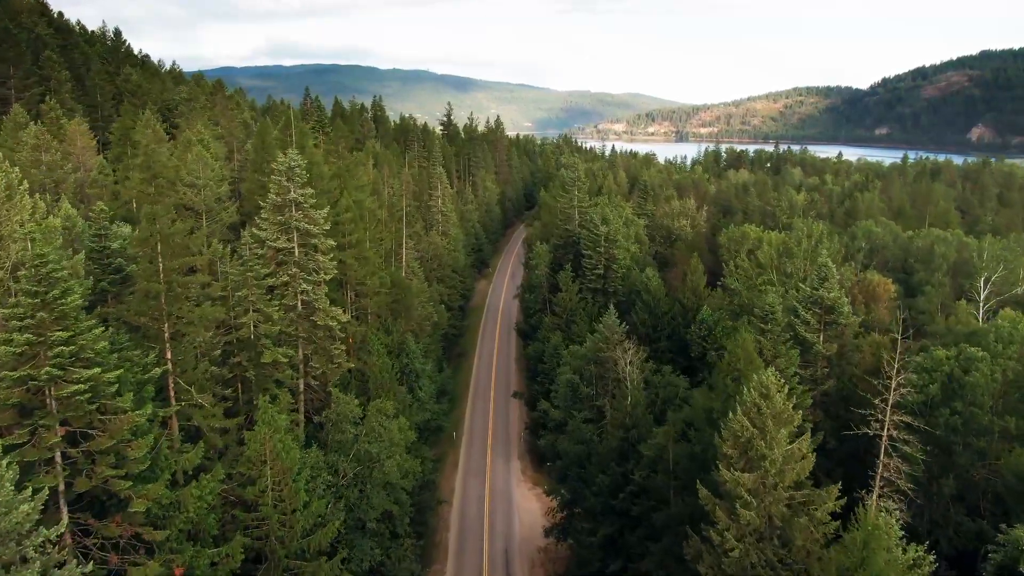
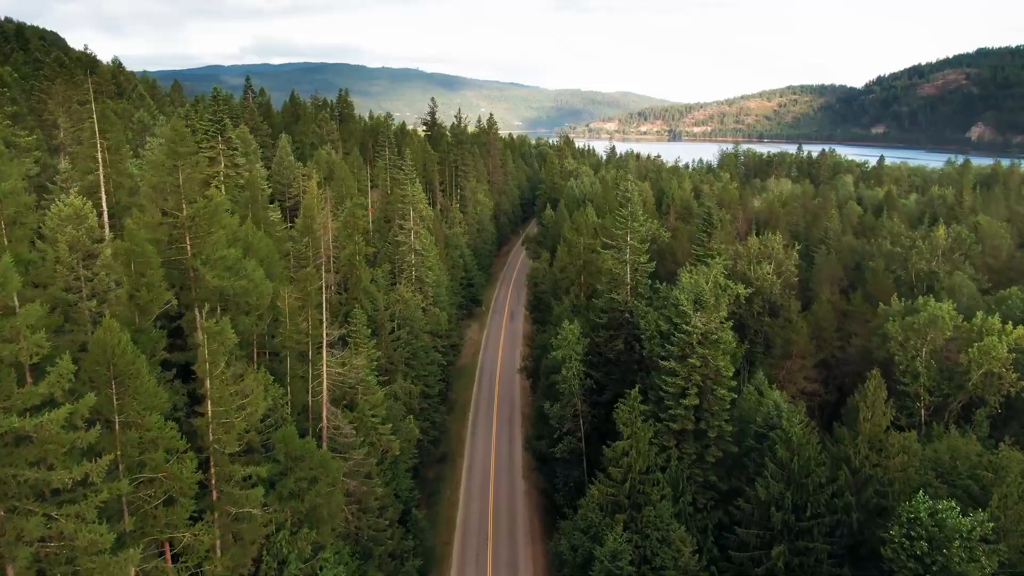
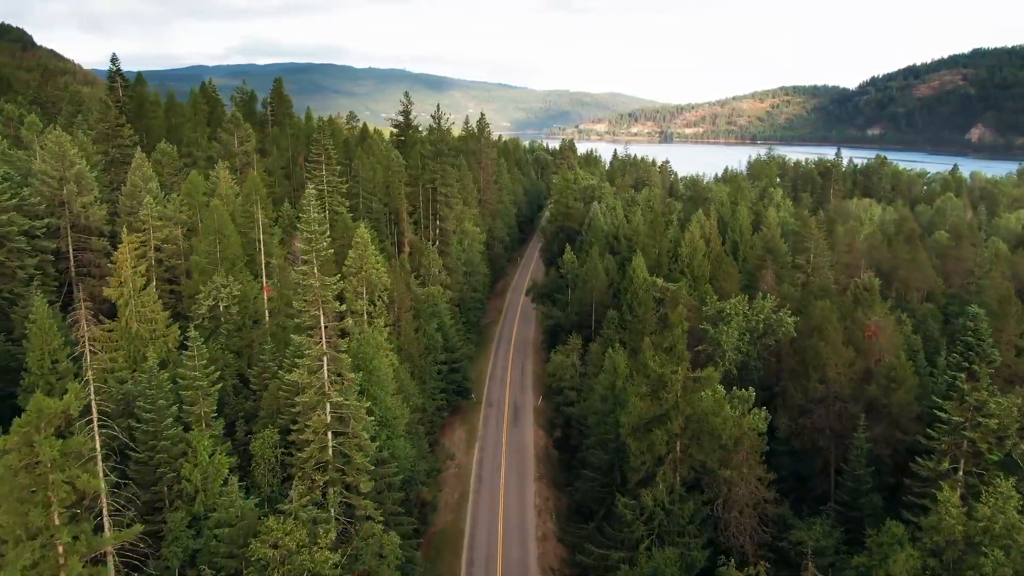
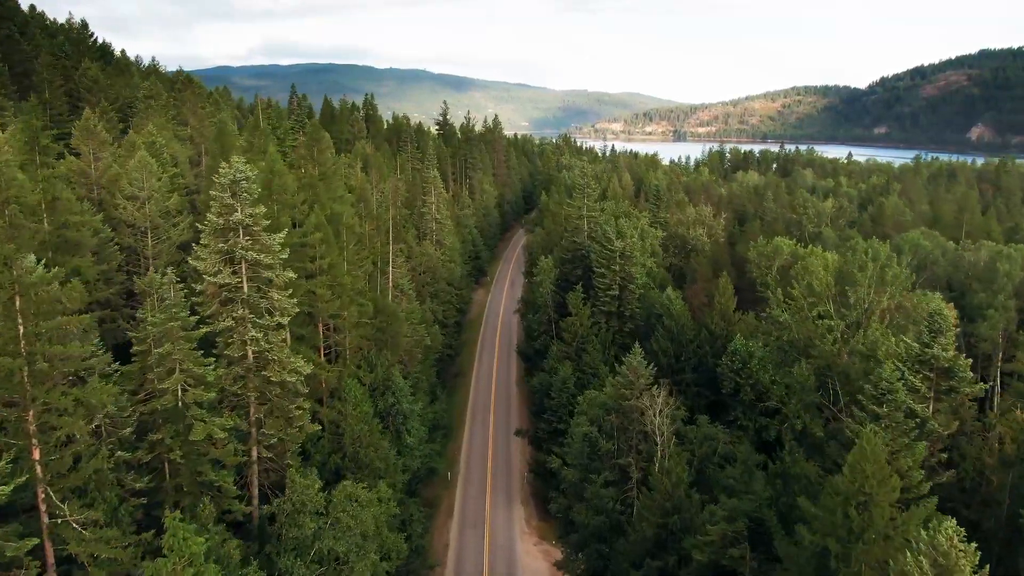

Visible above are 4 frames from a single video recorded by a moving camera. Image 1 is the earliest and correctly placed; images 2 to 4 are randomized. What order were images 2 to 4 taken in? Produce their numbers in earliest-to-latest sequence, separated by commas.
4, 2, 3
